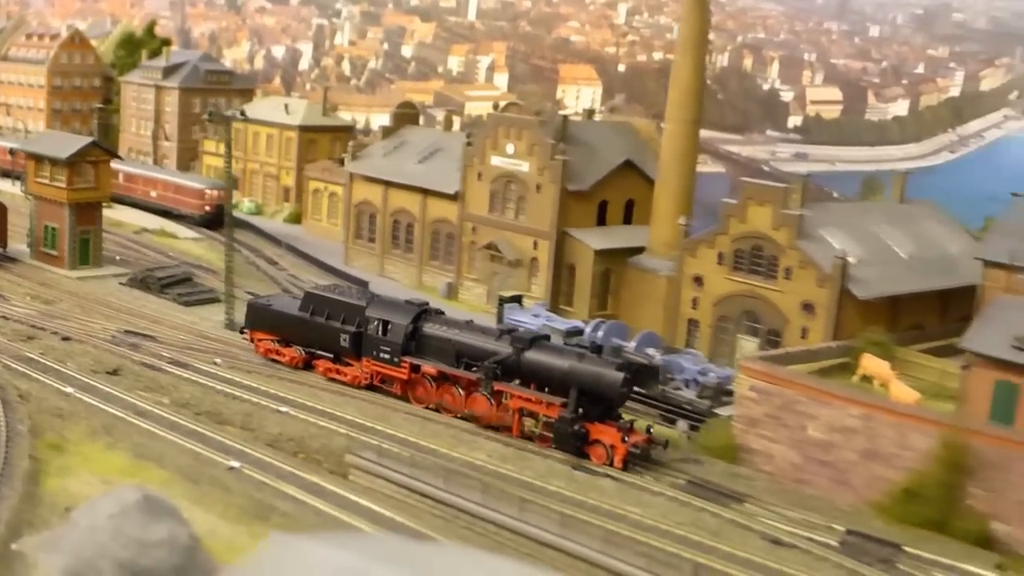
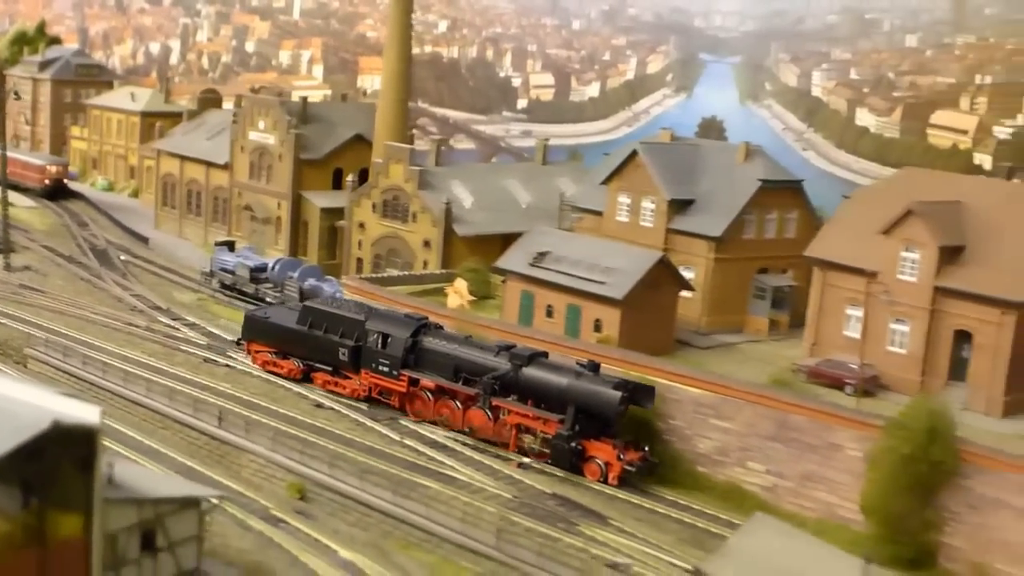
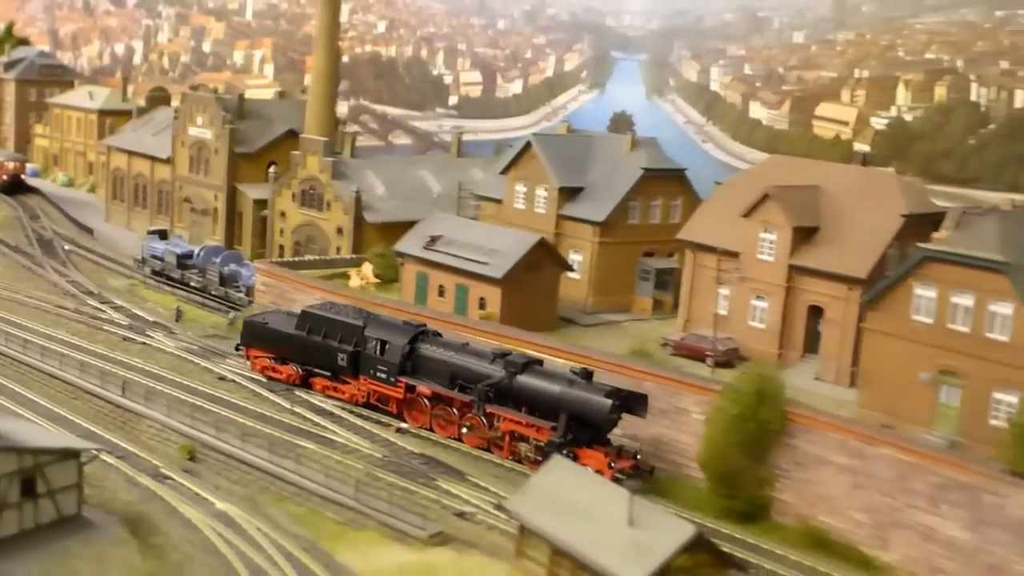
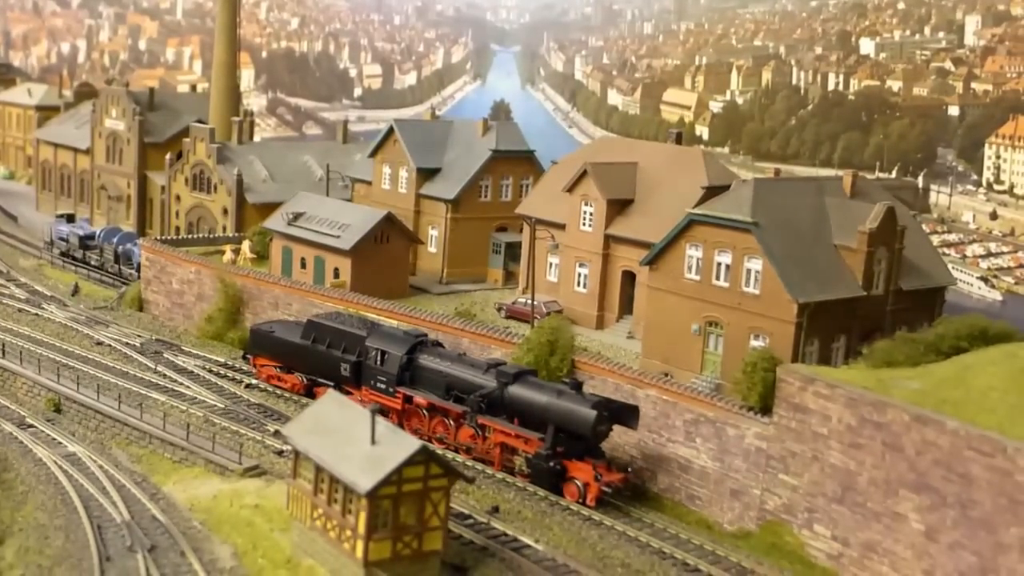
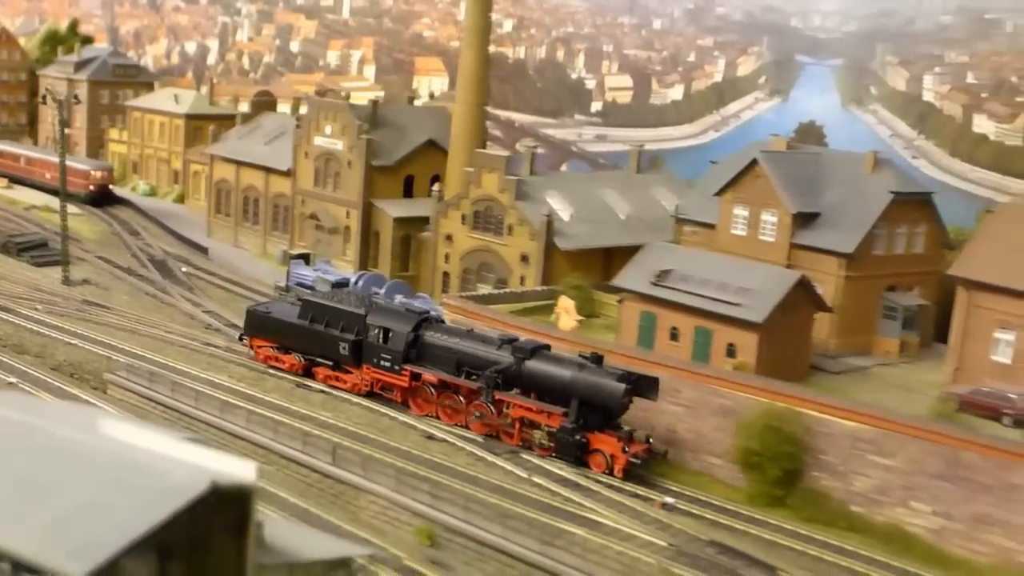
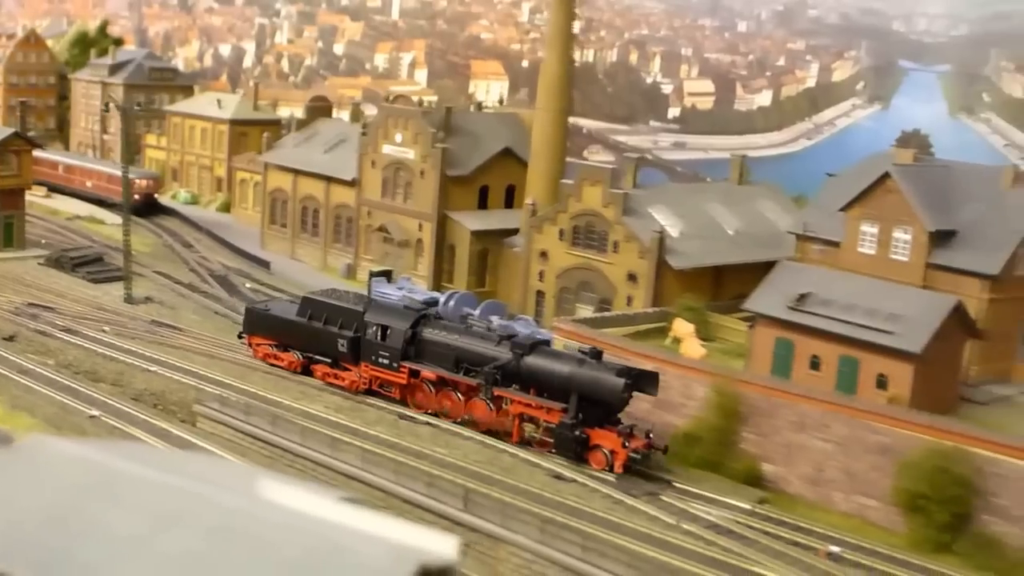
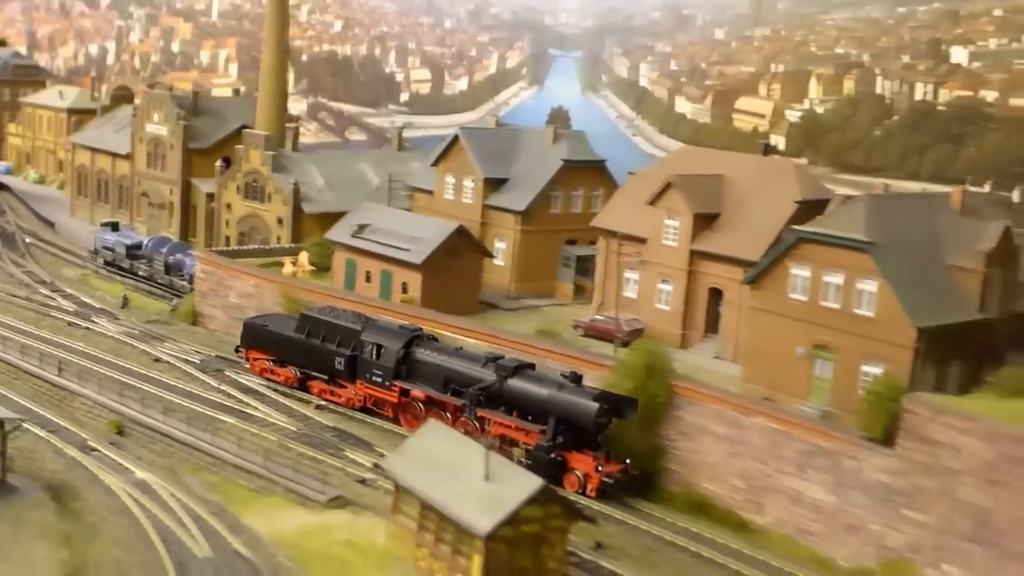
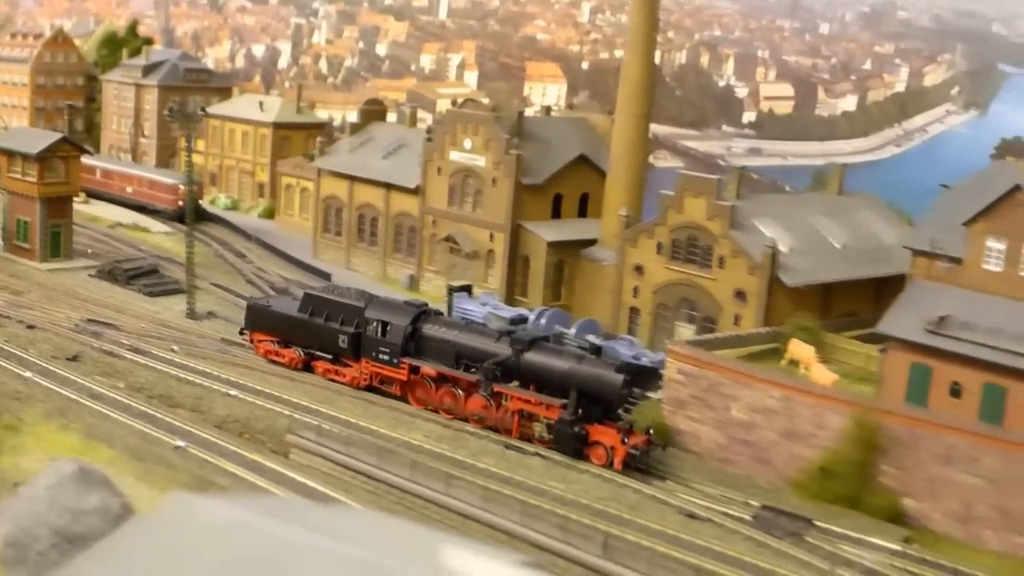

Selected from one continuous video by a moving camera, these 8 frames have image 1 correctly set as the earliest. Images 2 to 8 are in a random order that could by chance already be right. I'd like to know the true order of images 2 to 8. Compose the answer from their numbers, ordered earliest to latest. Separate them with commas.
8, 6, 5, 2, 3, 7, 4
